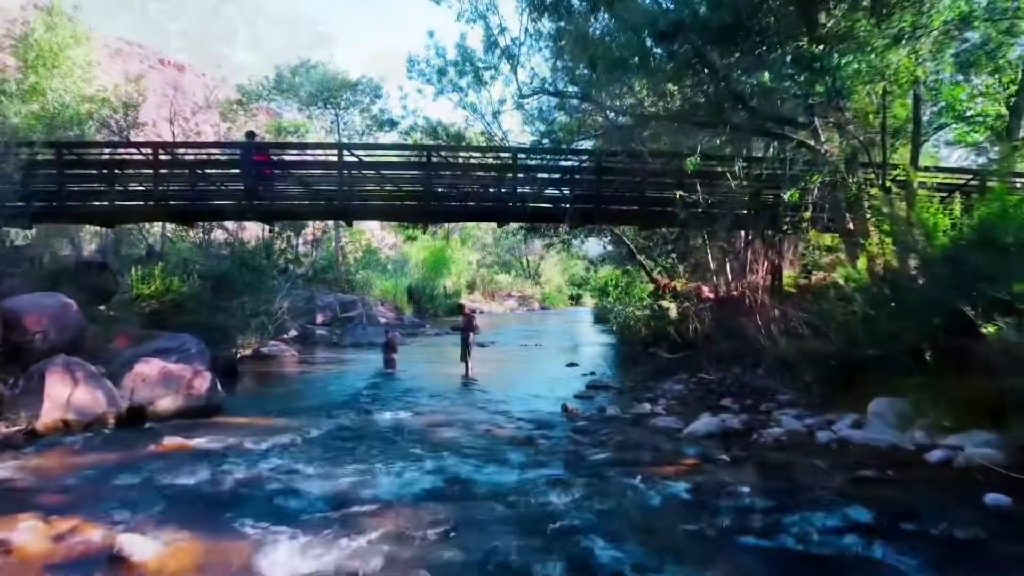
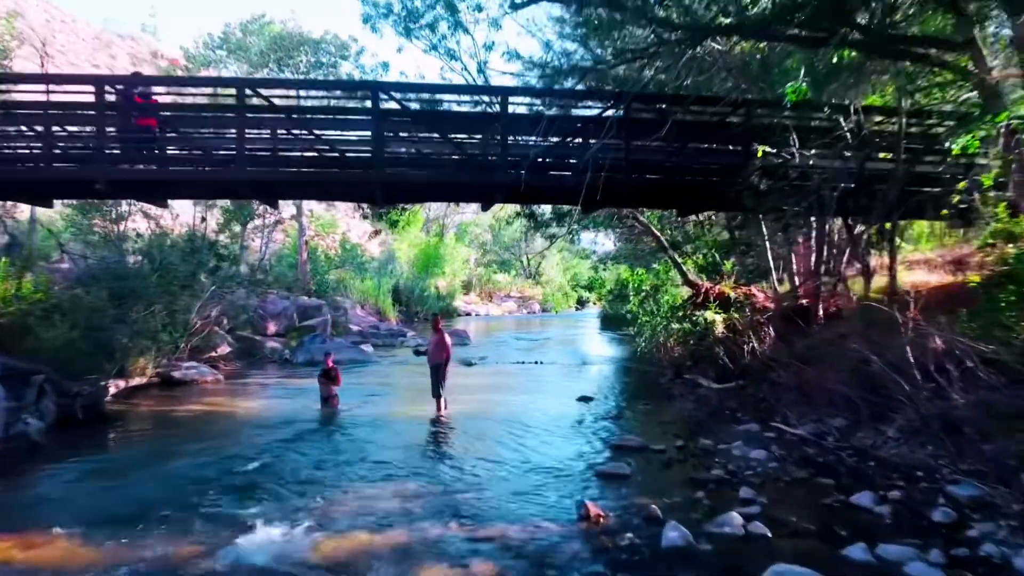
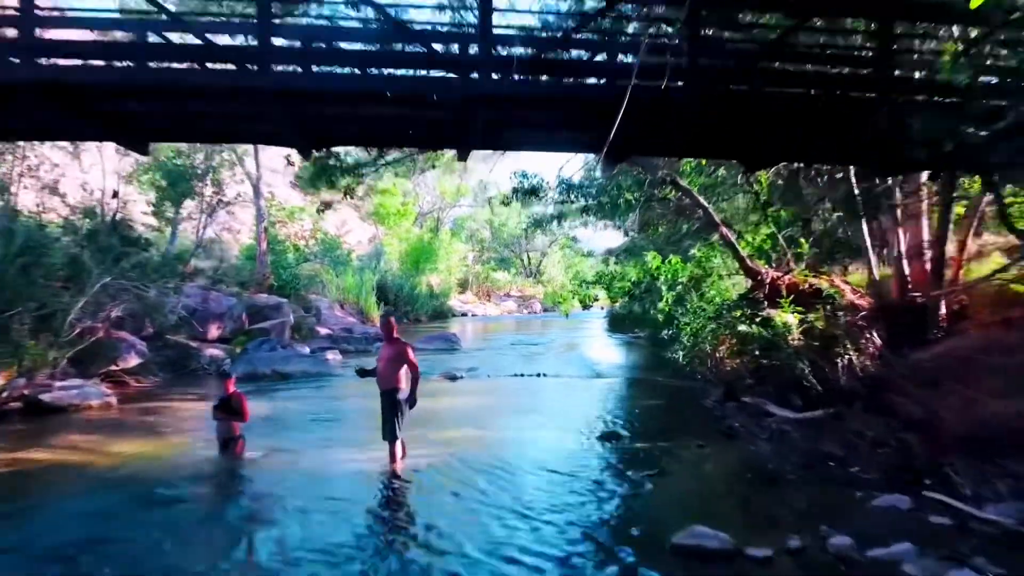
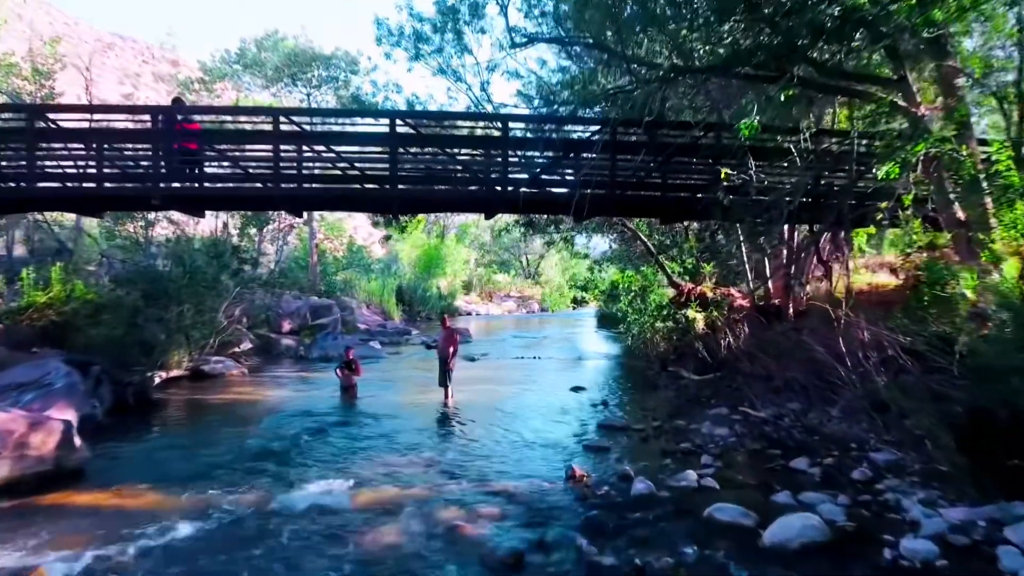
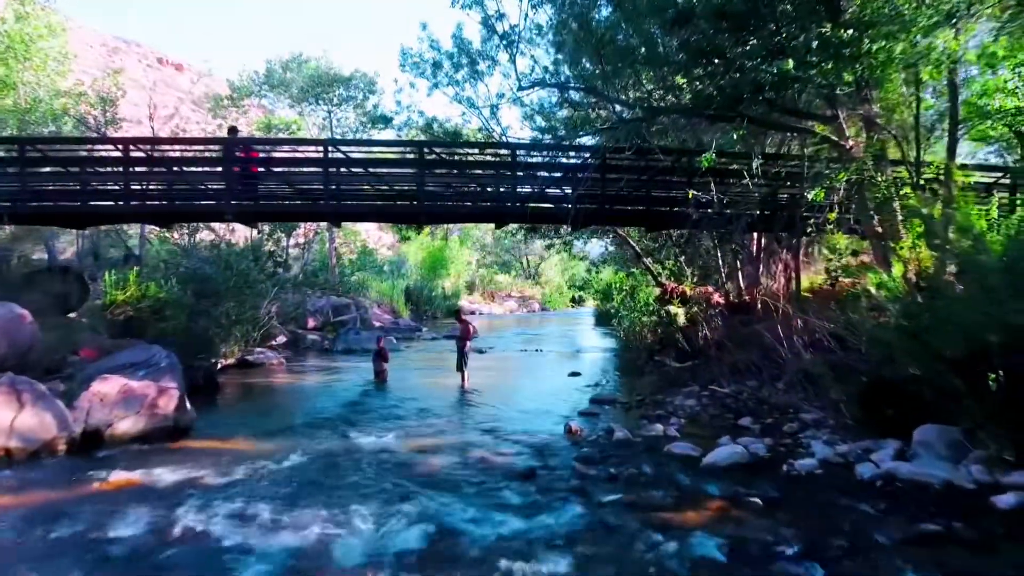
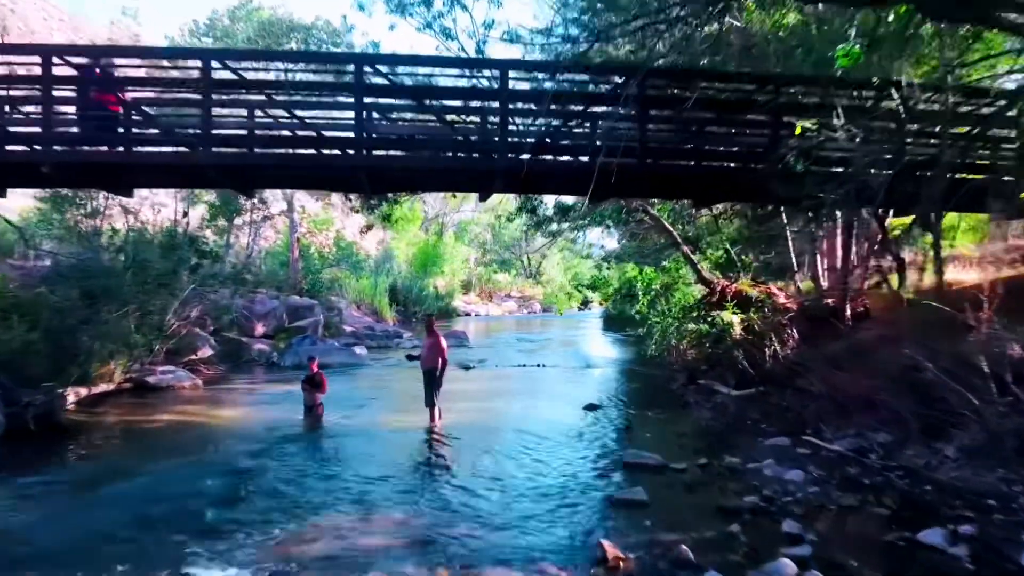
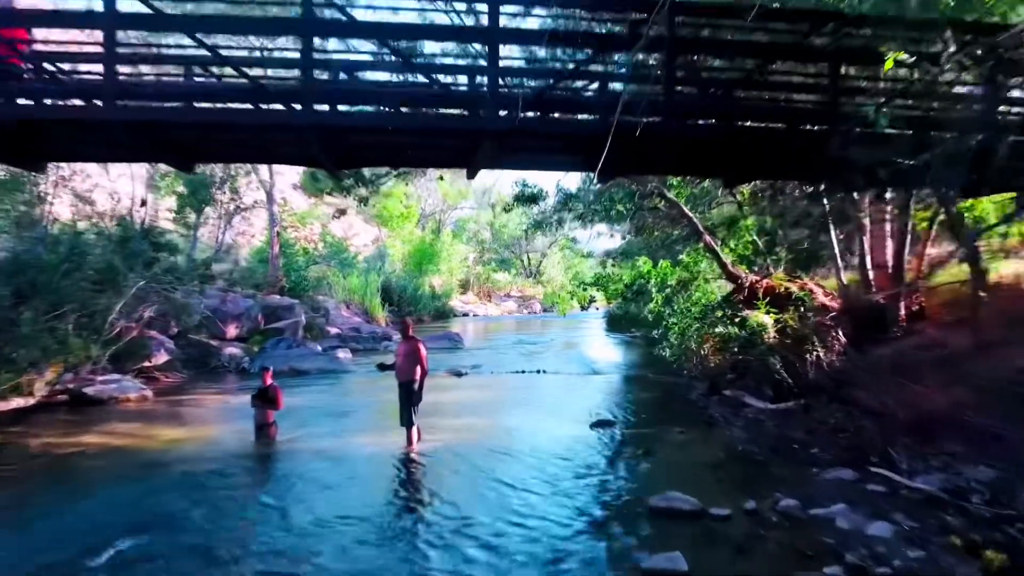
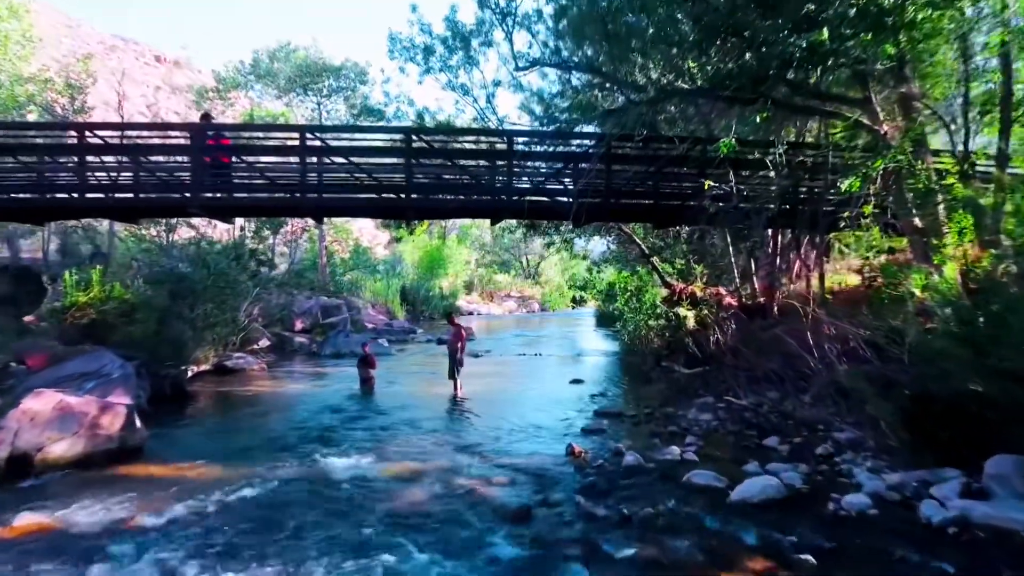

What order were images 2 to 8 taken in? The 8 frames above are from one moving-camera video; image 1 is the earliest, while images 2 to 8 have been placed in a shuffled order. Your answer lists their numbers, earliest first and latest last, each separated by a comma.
5, 8, 4, 2, 6, 7, 3
